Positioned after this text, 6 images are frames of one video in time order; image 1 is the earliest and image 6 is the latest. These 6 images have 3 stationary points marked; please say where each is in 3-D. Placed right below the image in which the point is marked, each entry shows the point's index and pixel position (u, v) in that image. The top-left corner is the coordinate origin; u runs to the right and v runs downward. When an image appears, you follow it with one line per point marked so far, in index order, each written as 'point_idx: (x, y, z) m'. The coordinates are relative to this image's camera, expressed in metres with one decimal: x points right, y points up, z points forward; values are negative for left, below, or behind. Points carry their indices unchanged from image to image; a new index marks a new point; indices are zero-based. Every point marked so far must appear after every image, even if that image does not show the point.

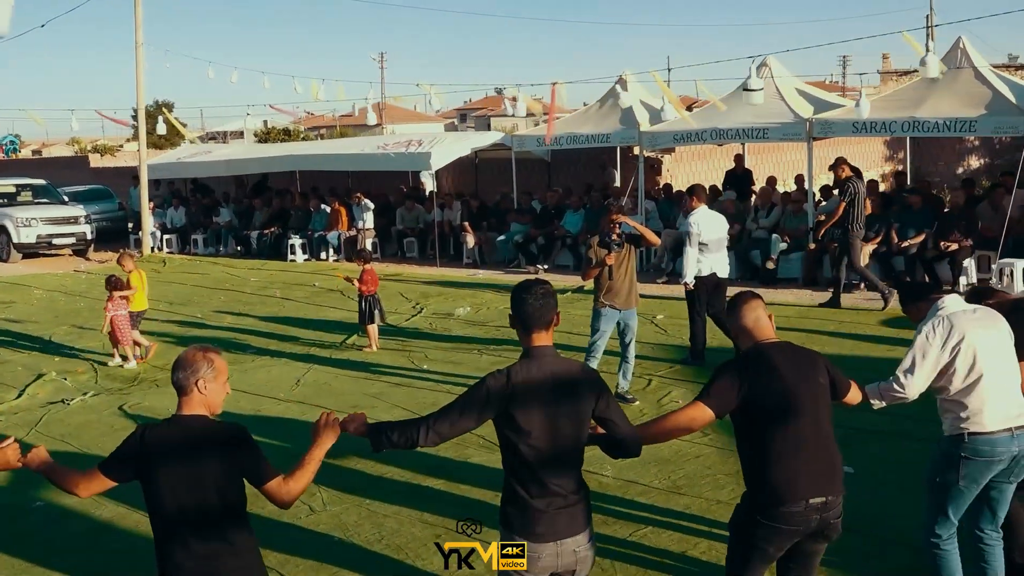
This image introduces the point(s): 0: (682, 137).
0: (+2.2, +2.0, +15.0) m
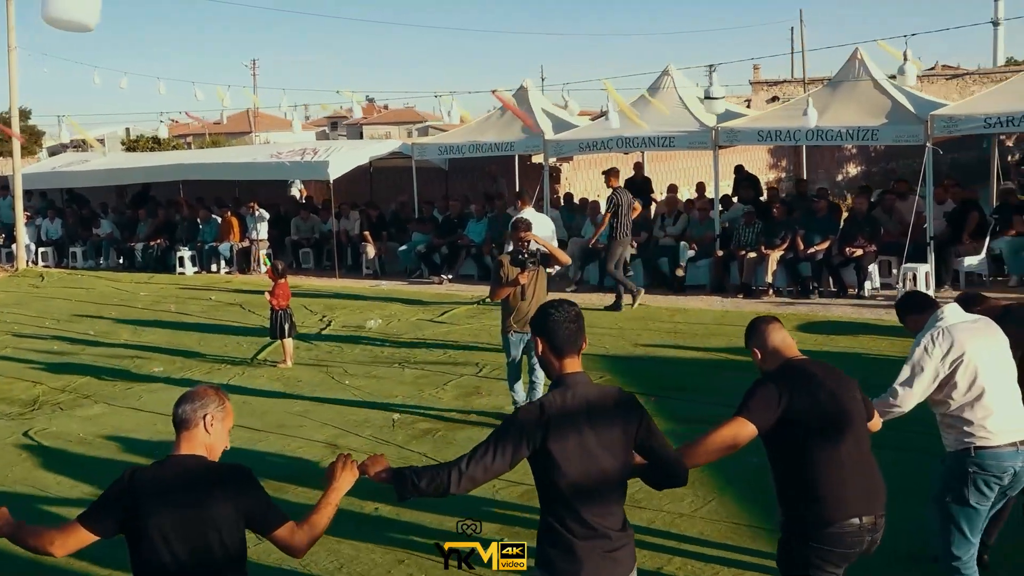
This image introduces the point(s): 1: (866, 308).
0: (+1.0, +1.9, +15.0) m
1: (+3.7, -0.2, +12.1) m
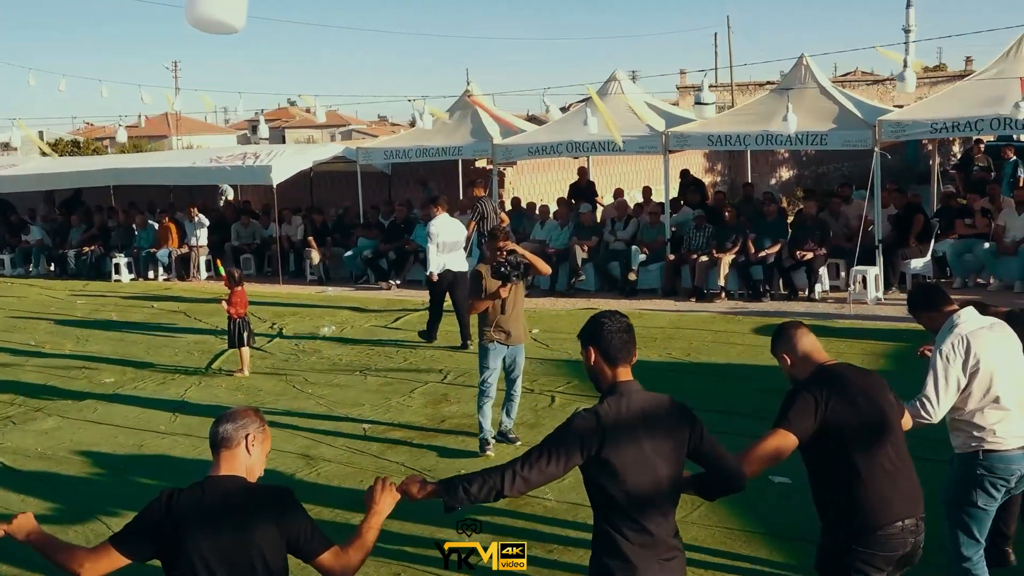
0: (+0.3, +1.8, +15.0) m
1: (+3.3, -0.2, +12.3) m
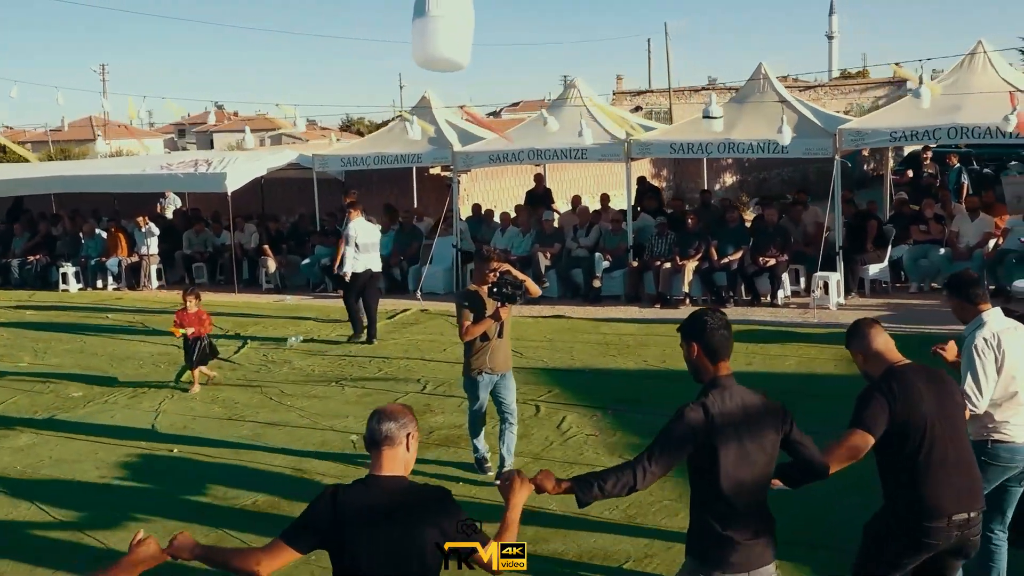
0: (-0.2, +1.7, +15.0) m
1: (+2.9, -0.3, +12.5) m
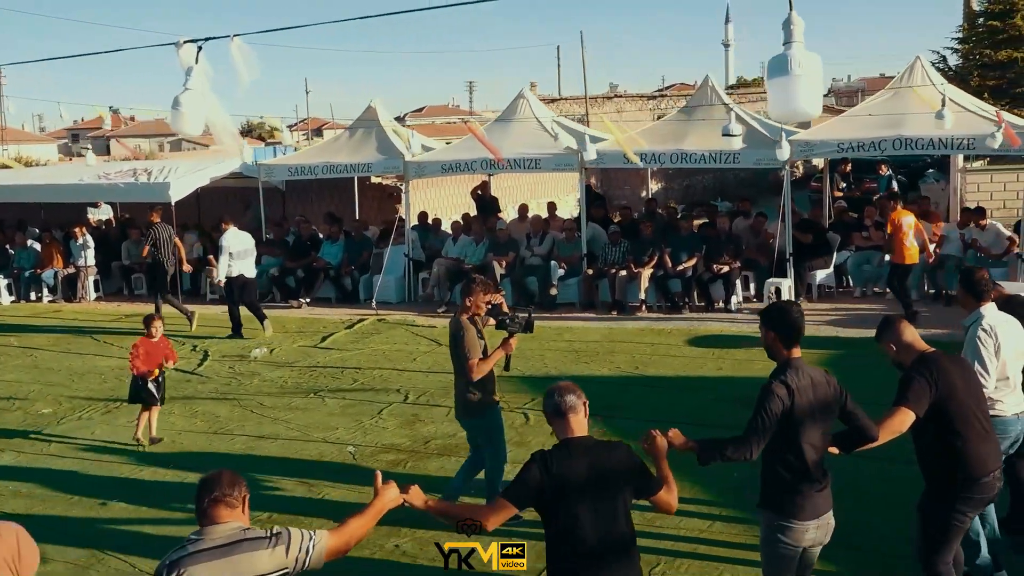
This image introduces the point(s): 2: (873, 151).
0: (-0.8, +1.6, +15.1) m
1: (+2.5, -0.4, +12.9) m
2: (+4.0, +1.5, +12.7) m
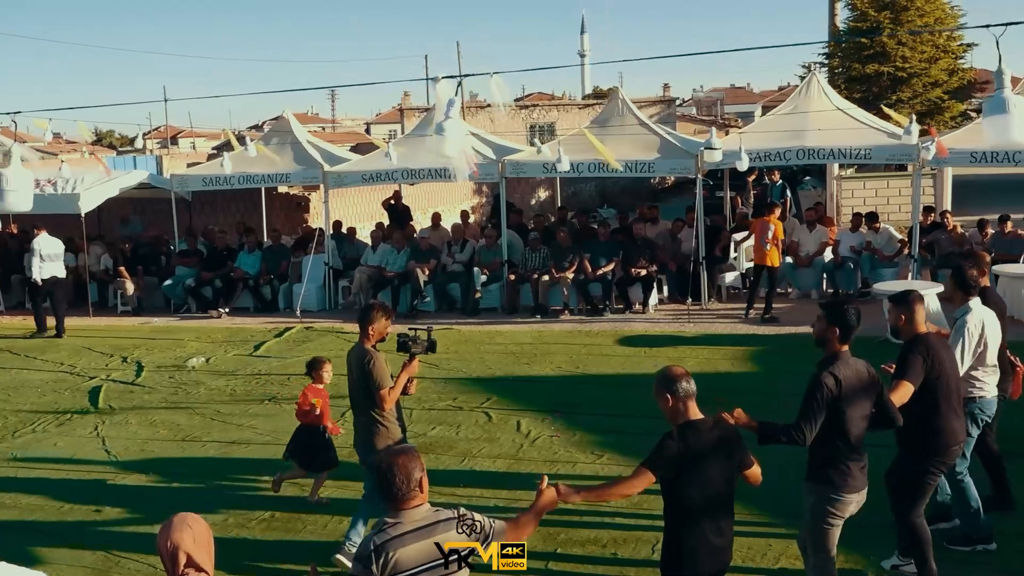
0: (-1.9, +1.5, +15.4) m
1: (+1.7, -0.4, +13.6) m
2: (+3.2, +1.5, +13.6) m
